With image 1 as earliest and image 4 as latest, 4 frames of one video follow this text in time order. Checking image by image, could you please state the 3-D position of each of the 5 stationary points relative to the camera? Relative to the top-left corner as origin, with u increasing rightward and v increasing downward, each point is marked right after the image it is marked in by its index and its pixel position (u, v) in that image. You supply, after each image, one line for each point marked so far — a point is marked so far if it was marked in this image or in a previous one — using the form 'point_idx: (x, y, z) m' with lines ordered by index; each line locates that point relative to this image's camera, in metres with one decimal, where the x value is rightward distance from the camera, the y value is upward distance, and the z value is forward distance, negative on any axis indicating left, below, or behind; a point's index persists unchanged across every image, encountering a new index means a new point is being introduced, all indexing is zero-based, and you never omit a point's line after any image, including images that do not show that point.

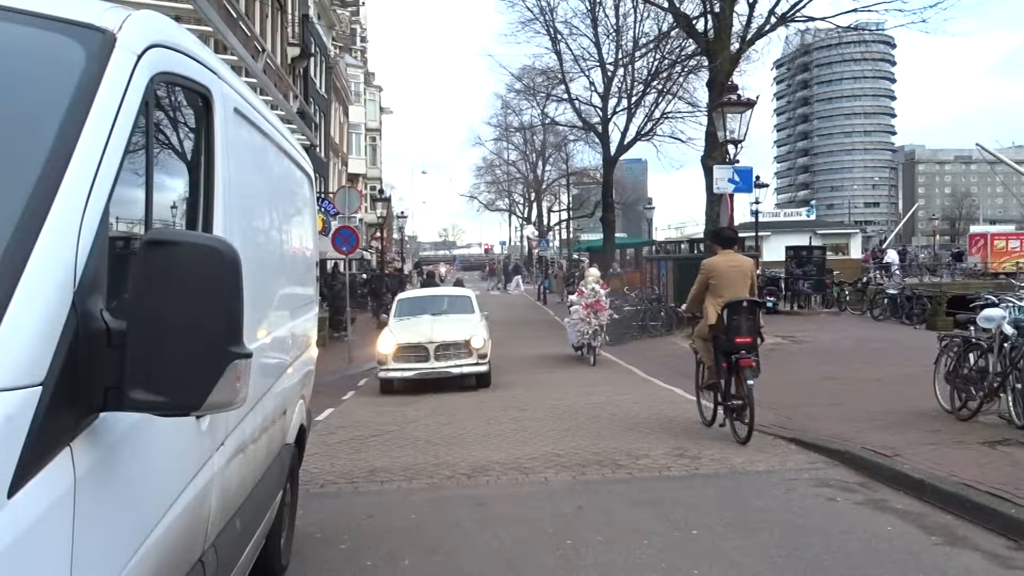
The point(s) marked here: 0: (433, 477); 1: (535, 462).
0: (-0.7, -1.6, +7.2) m
1: (+0.2, -1.5, +7.6) m
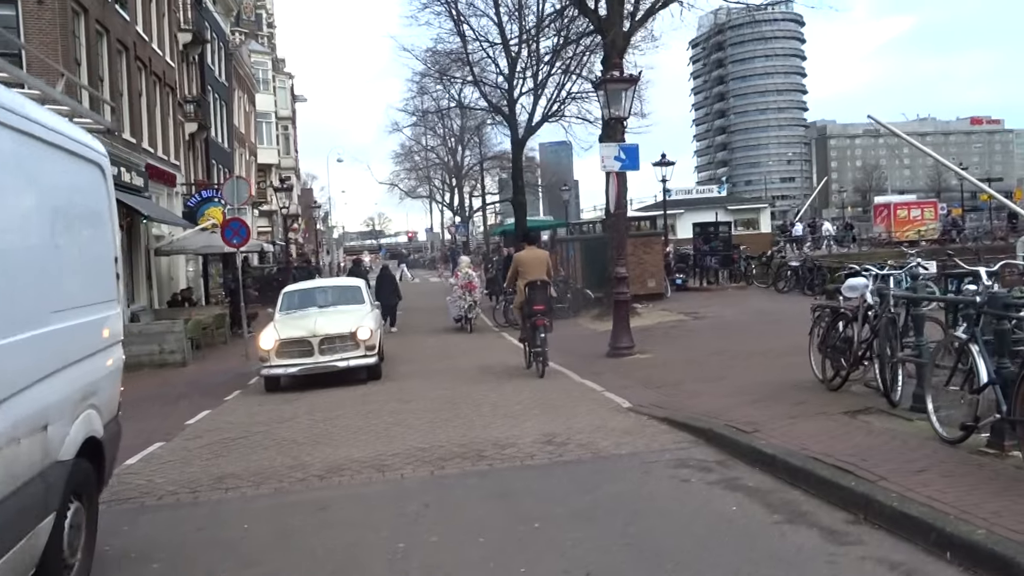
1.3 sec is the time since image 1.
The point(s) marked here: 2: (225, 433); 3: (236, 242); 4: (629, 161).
0: (-1.8, -1.5, +6.8) m
1: (-1.0, -1.4, +7.3) m
2: (-3.2, -1.6, +9.6) m
3: (-5.9, +1.0, +18.5) m
4: (+1.9, +2.0, +13.9) m
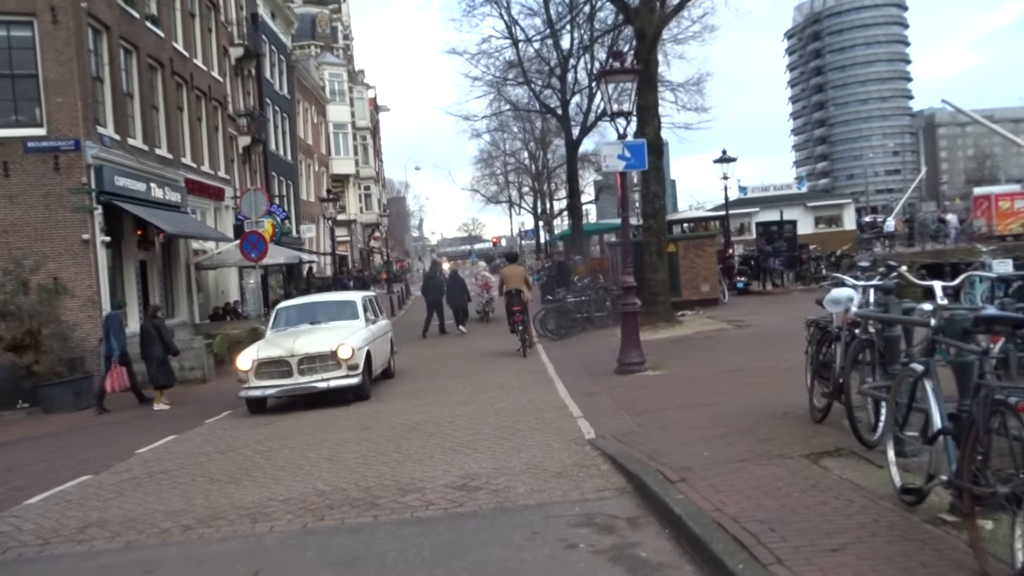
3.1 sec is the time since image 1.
0: (-2.6, -1.7, +6.1) m
1: (-1.7, -1.6, +6.4) m
2: (-3.6, -1.8, +8.9) m
3: (-5.4, +0.7, +18.2) m
4: (+1.8, +1.9, +12.8) m
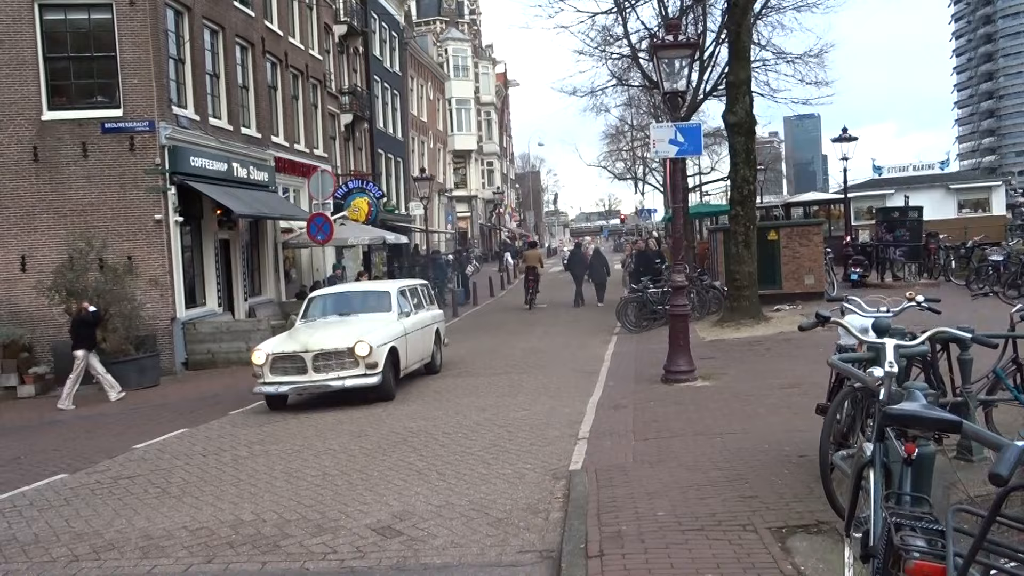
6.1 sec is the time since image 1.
0: (-3.1, -1.8, +5.6) m
1: (-2.2, -1.7, +5.8) m
2: (-3.7, -1.8, +8.6) m
3: (-4.0, +1.0, +17.9) m
4: (+2.4, +1.9, +11.4) m
